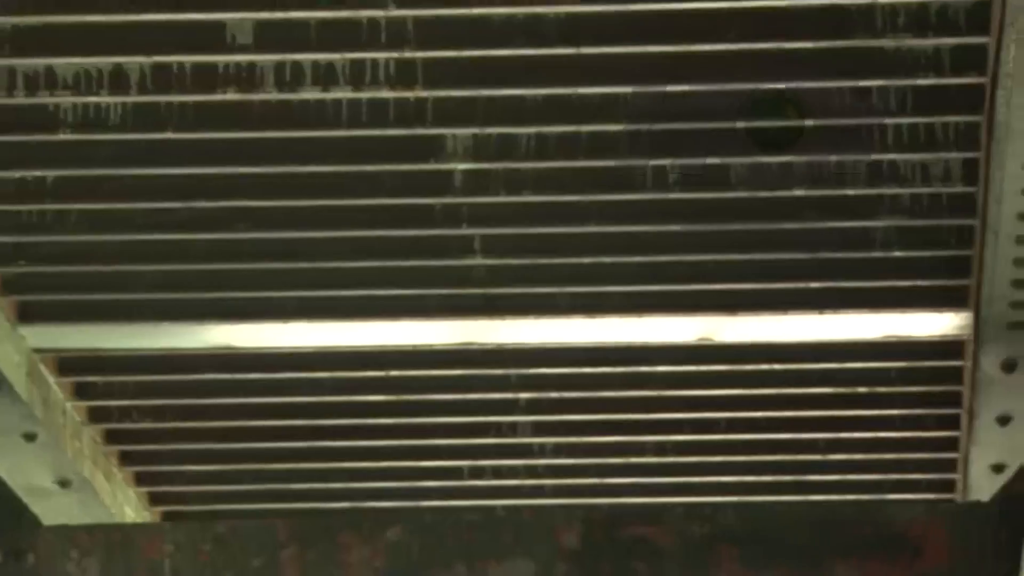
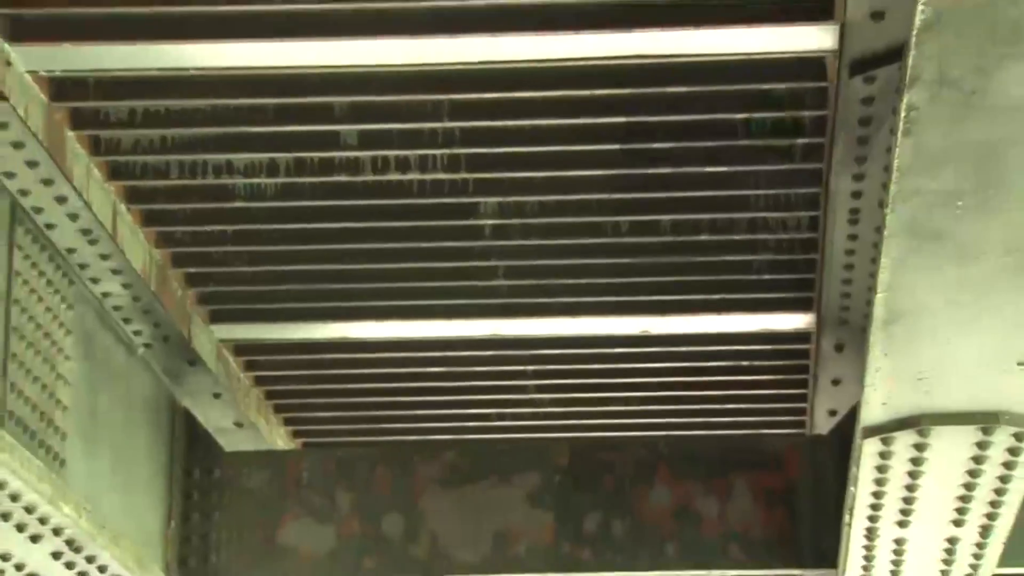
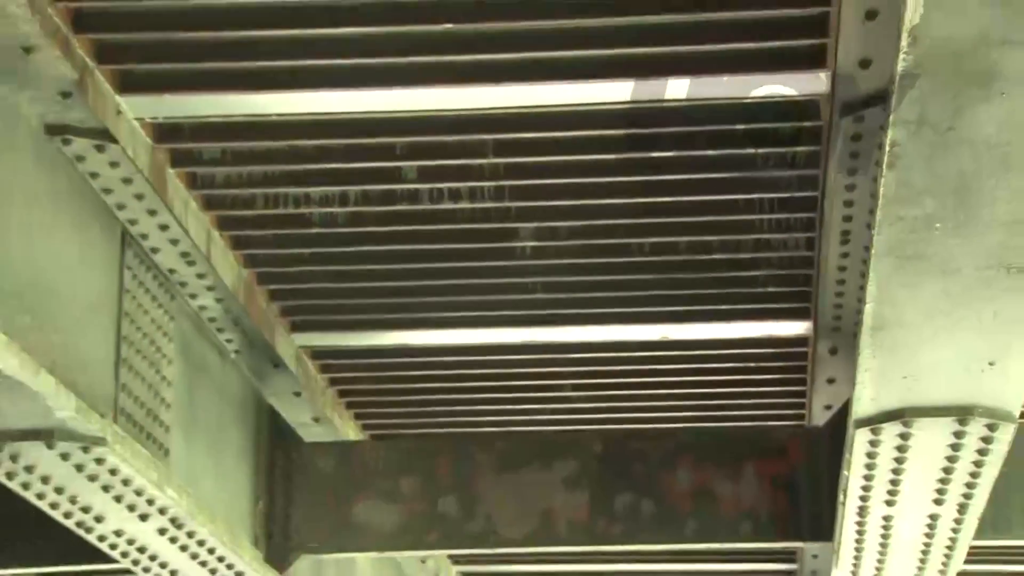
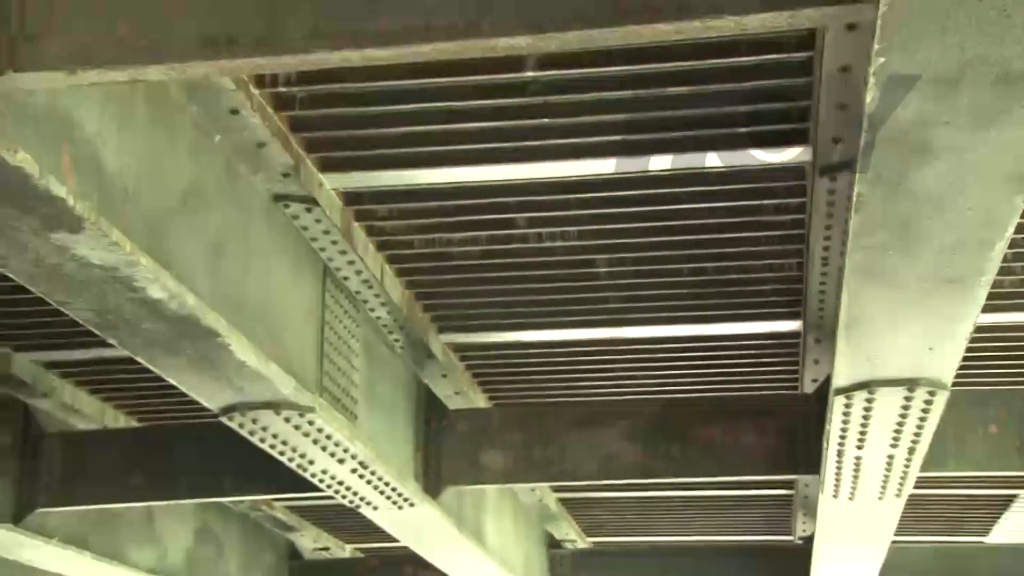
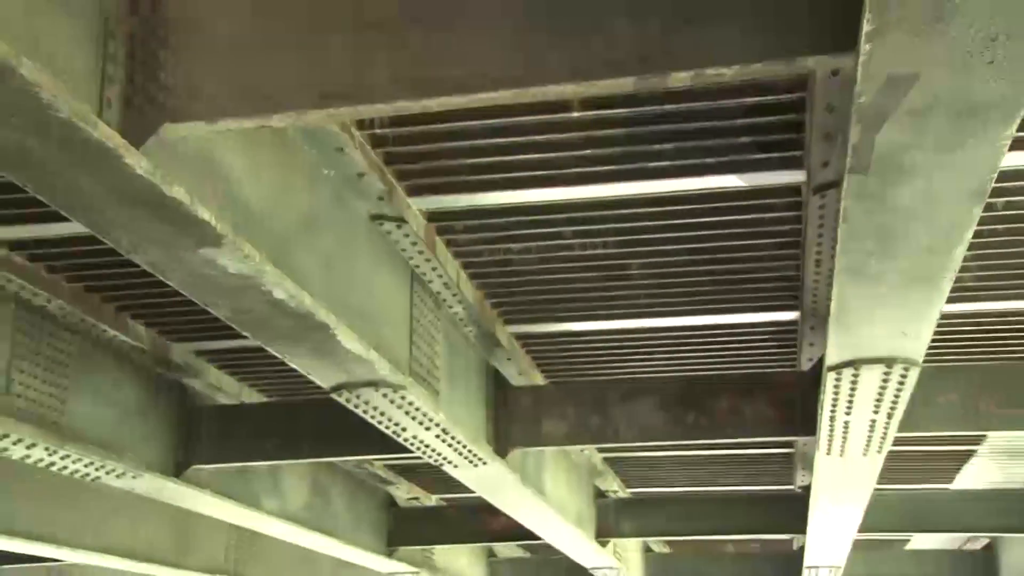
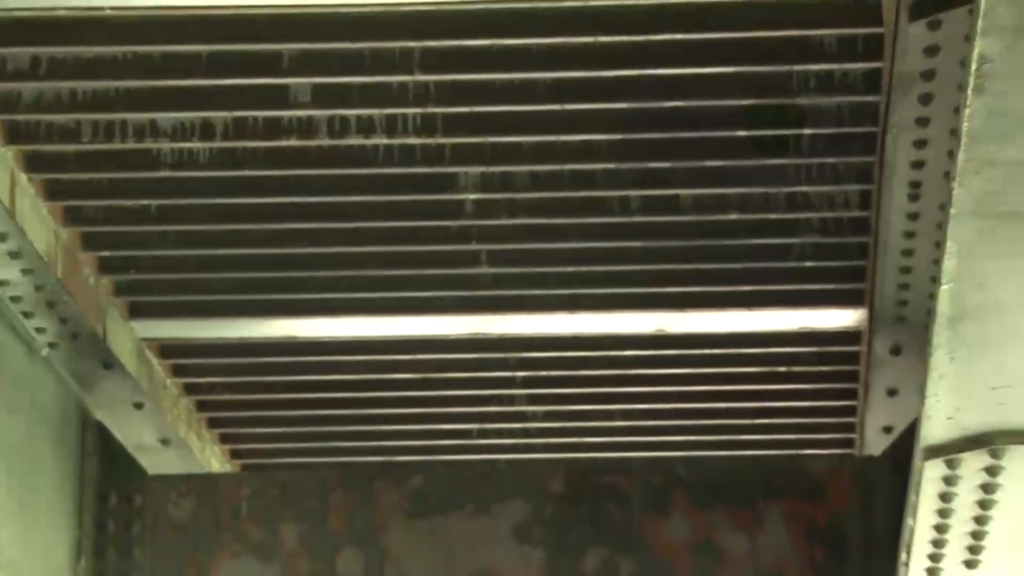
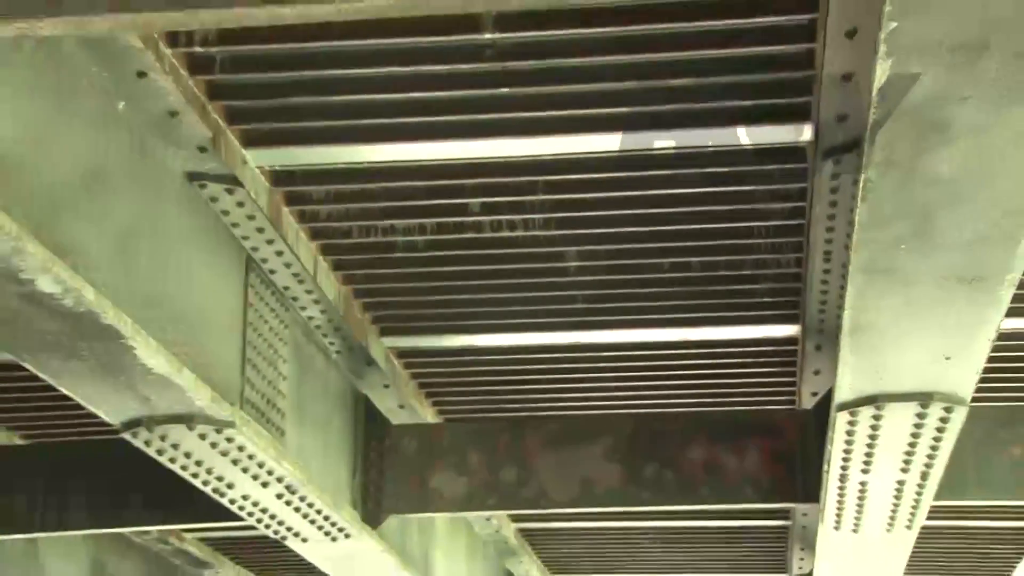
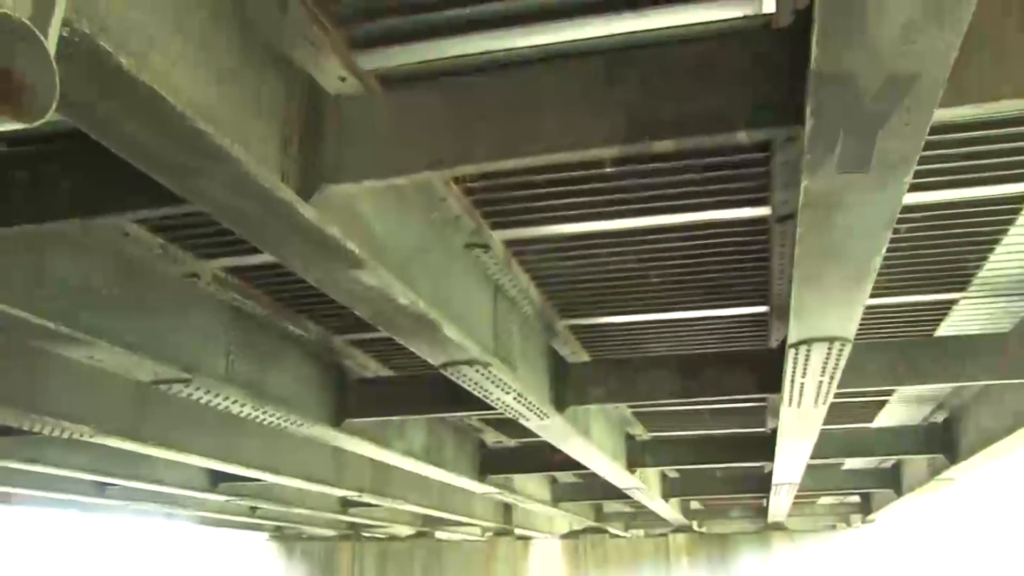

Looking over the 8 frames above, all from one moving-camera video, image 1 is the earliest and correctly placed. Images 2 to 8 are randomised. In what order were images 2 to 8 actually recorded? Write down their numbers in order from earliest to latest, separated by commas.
6, 2, 3, 7, 4, 5, 8
